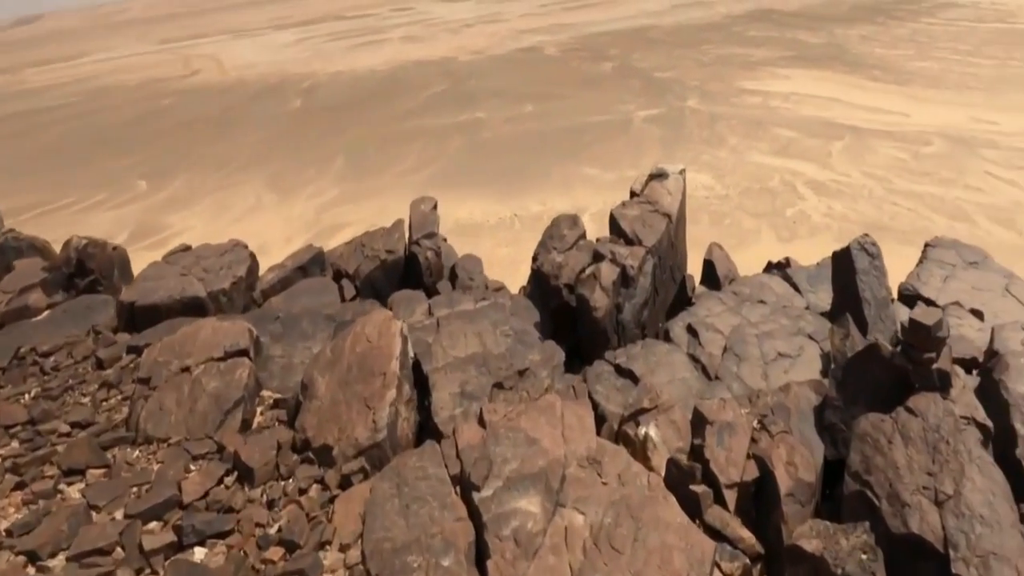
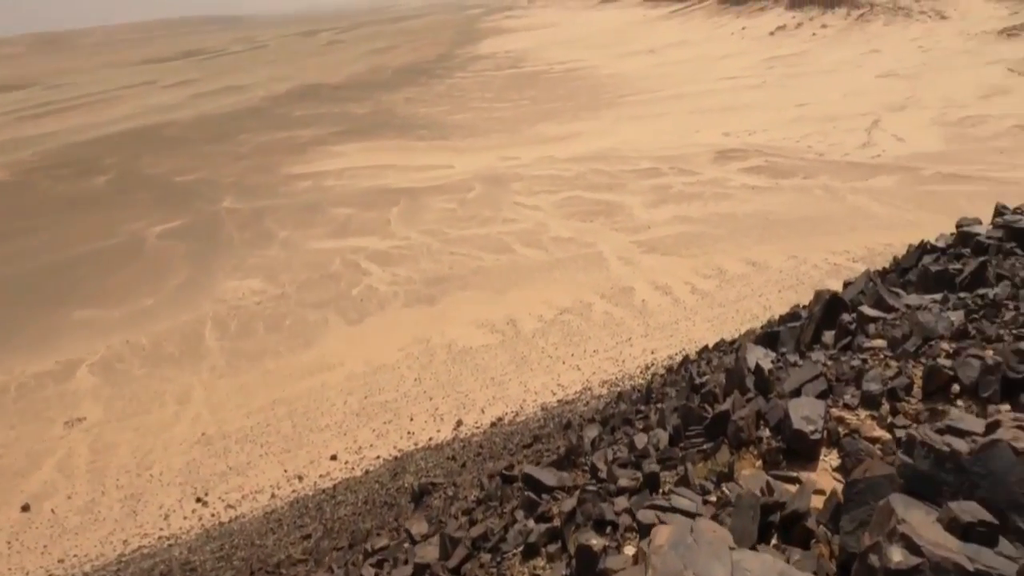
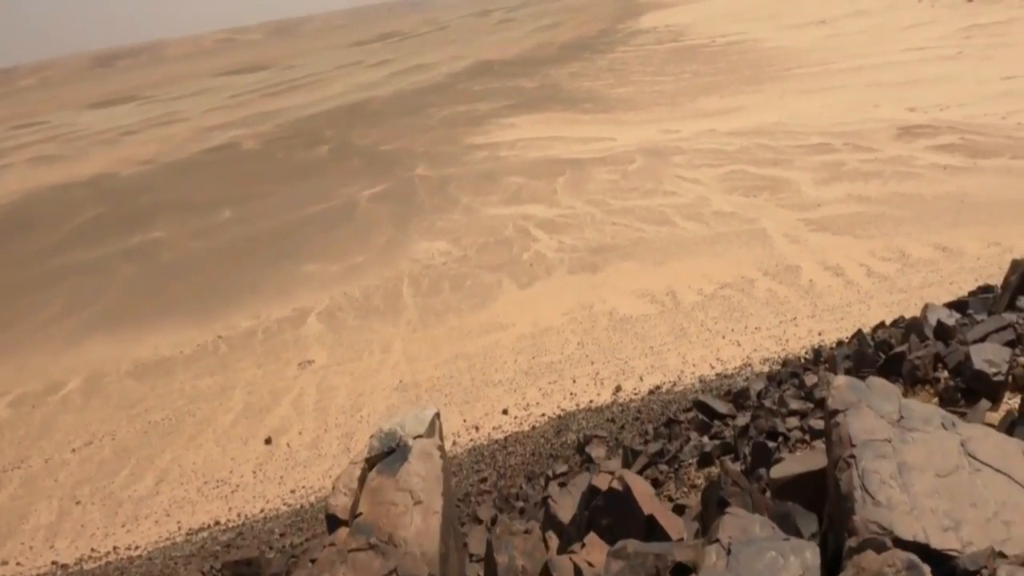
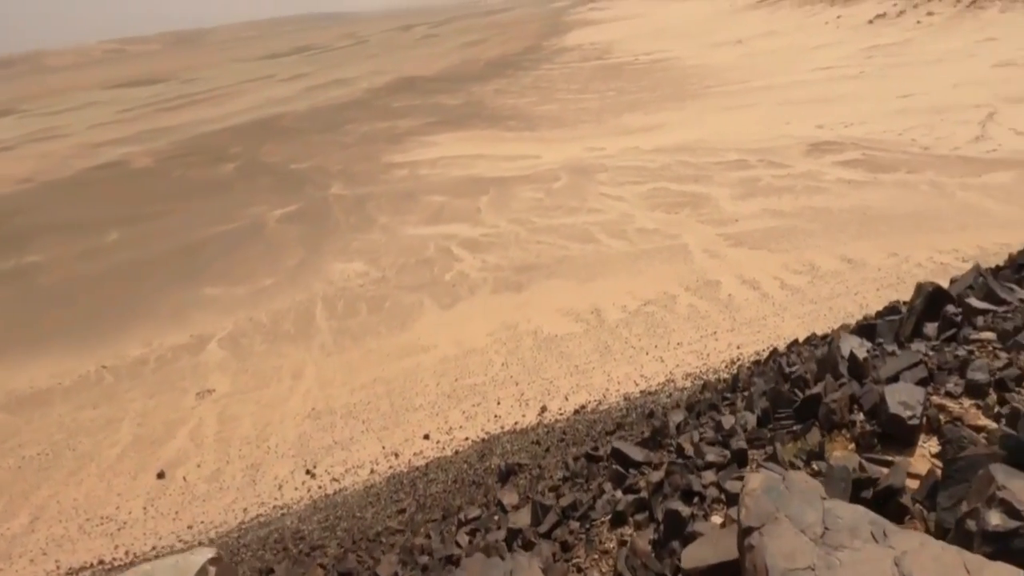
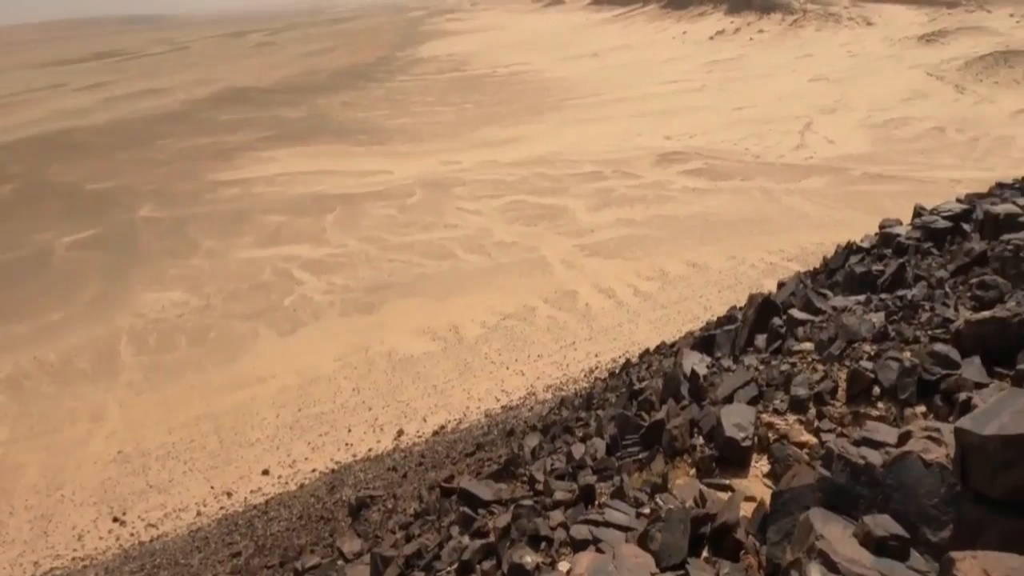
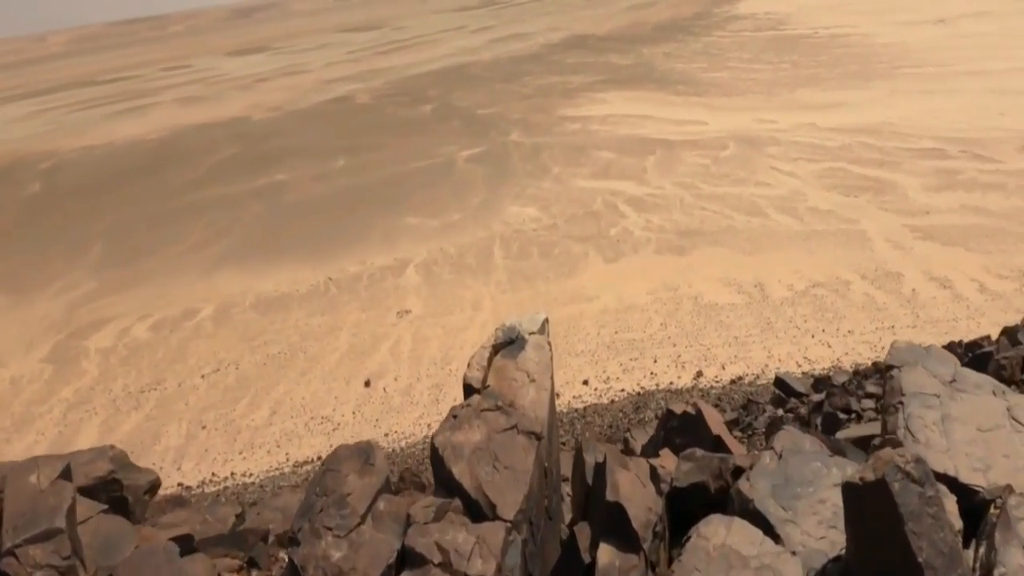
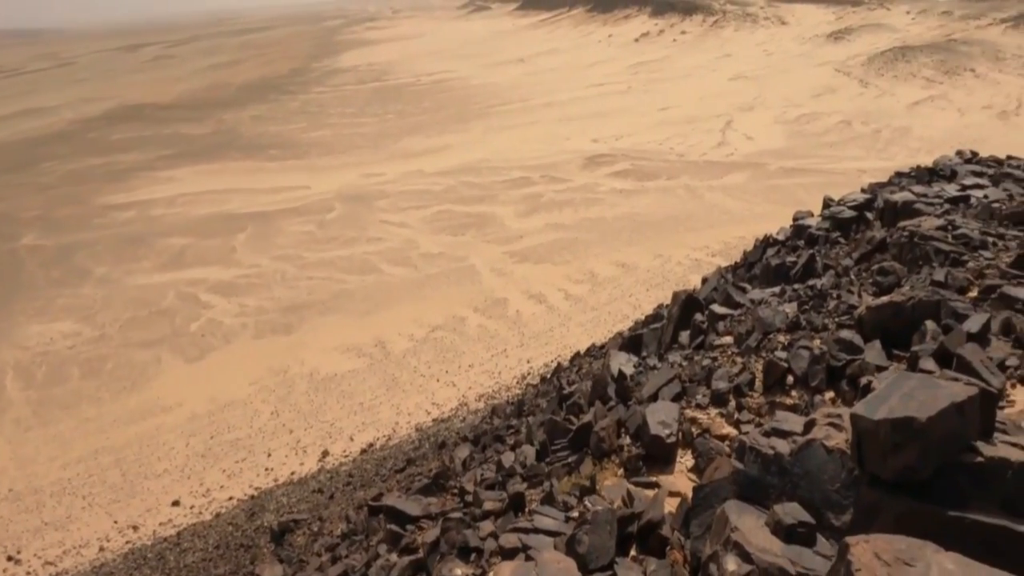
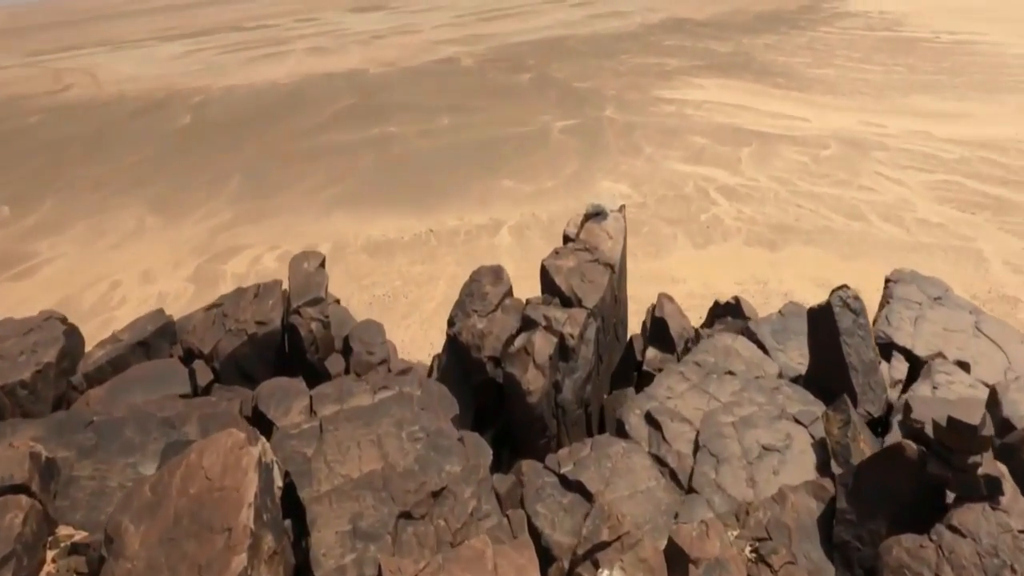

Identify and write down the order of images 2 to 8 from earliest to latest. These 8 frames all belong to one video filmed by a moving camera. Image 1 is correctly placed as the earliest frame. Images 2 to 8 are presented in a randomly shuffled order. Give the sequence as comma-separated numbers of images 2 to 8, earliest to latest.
8, 6, 3, 4, 2, 5, 7
